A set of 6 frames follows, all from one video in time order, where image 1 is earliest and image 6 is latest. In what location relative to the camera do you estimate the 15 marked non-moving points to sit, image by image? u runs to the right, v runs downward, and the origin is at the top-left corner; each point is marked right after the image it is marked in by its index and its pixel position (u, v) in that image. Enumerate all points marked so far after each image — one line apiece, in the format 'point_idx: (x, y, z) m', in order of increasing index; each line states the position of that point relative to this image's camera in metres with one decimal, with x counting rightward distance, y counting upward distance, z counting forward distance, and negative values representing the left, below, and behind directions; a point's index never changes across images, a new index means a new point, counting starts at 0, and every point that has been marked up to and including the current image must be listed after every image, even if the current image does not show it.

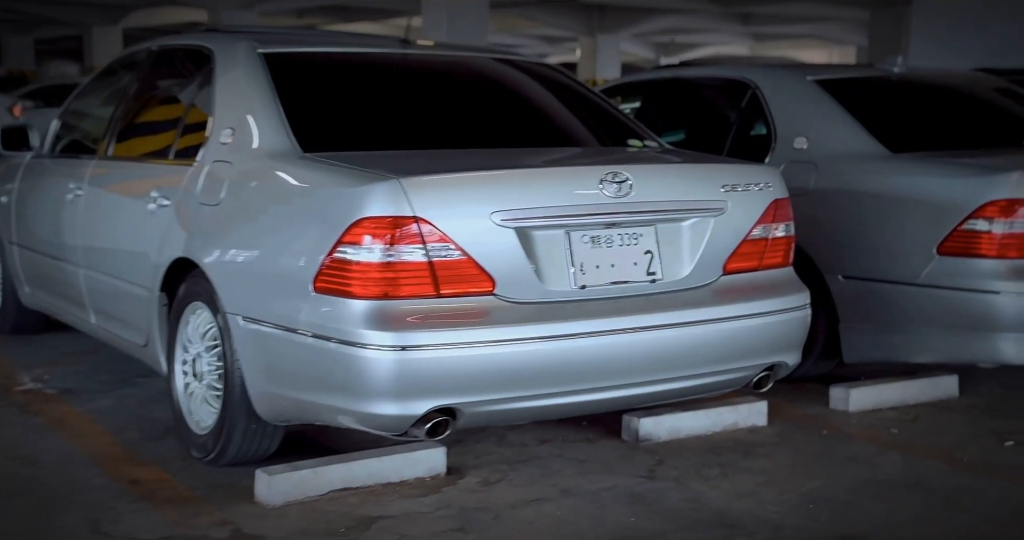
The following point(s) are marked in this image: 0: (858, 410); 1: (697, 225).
0: (+1.4, -0.6, +4.2) m
1: (+0.5, +0.1, +3.1) m
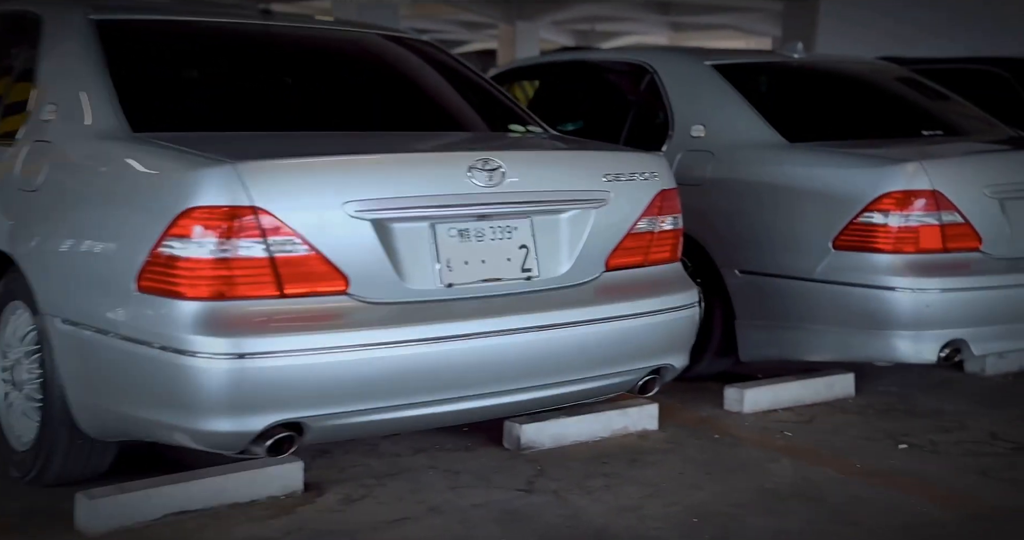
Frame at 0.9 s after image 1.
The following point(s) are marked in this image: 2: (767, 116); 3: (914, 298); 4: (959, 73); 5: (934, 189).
0: (+0.9, -0.5, +4.1) m
1: (+0.2, +0.1, +2.9) m
2: (+1.1, +0.7, +4.6) m
3: (+1.4, -0.1, +3.9) m
4: (+2.9, +1.3, +6.8) m
5: (+1.5, +0.3, +3.9) m
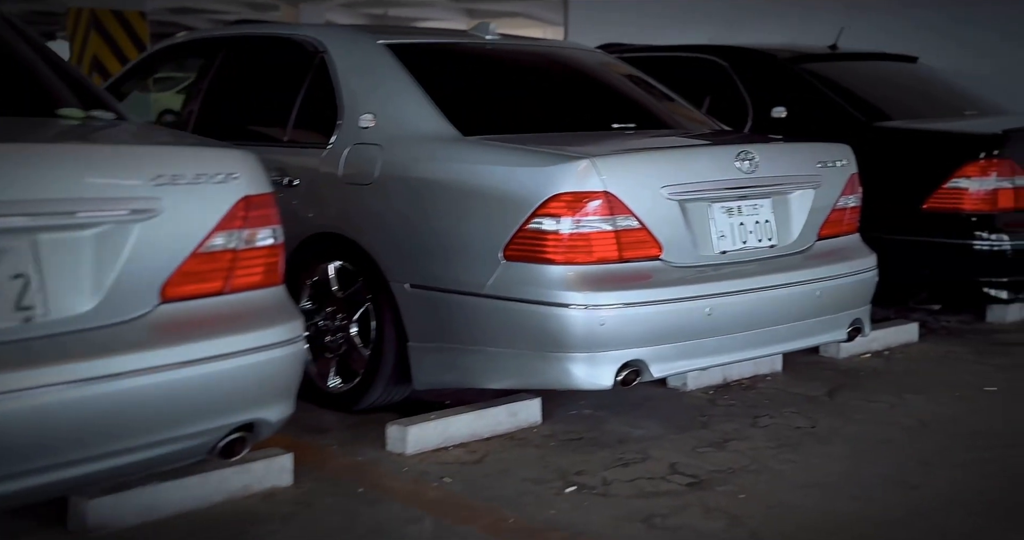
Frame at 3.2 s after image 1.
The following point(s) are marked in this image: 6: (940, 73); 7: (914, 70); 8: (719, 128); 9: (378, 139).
0: (-0.3, -0.6, +3.5) m
1: (-0.8, +0.1, +2.2) m
2: (-0.3, +0.6, +4.0) m
3: (+0.2, -0.1, +3.4) m
4: (+1.1, +1.3, +6.5) m
5: (+0.3, +0.3, +3.4) m
6: (+2.8, +1.3, +6.9) m
7: (+2.5, +1.3, +6.7) m
8: (+0.9, +0.6, +4.8) m
9: (-0.5, +0.5, +3.9) m
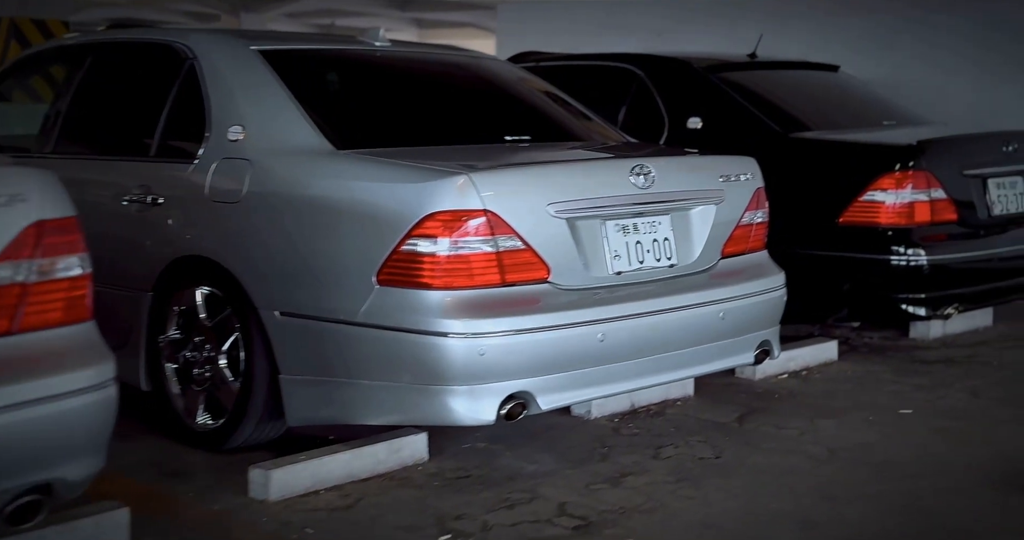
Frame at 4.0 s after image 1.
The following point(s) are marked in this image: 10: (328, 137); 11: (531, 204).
0: (-0.7, -0.7, +3.2) m
1: (-1.1, 0.0, +1.8) m
2: (-0.7, +0.5, +3.7) m
3: (-0.1, -0.2, +3.1) m
4: (+0.5, +1.2, +6.3) m
5: (-0.1, +0.2, +3.2) m
6: (+2.2, +1.2, +6.8) m
7: (+2.0, +1.2, +6.5) m
8: (+0.5, +0.6, +4.6) m
9: (-0.9, +0.4, +3.6) m
10: (-0.6, +0.4, +3.6) m
11: (+0.1, +0.2, +3.2) m
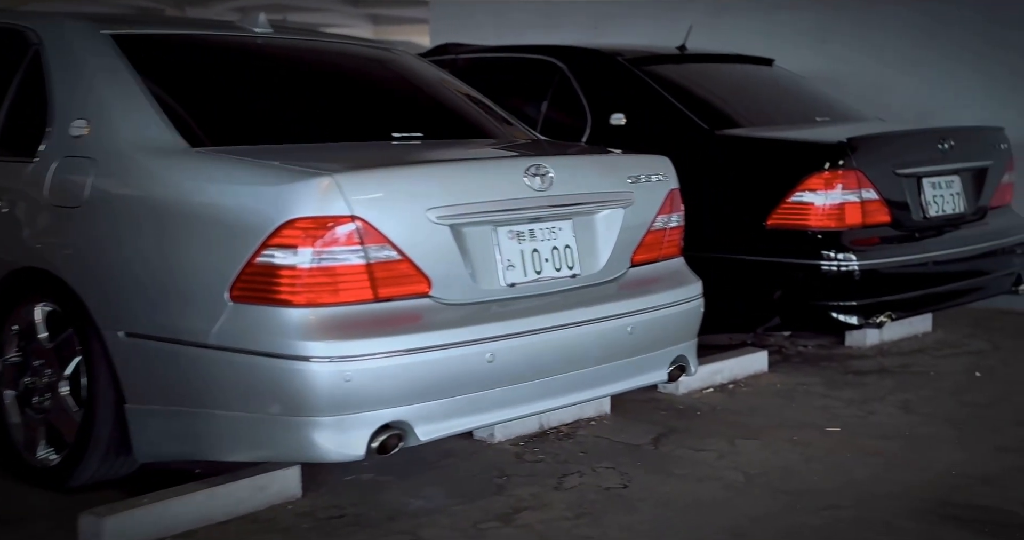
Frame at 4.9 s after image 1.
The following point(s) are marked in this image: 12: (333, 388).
0: (-1.0, -0.7, +2.8) m
1: (-1.4, 0.0, +1.4) m
2: (-1.0, +0.5, +3.3) m
3: (-0.5, -0.3, +2.7) m
4: (+0.1, +1.2, +5.9) m
5: (-0.4, +0.1, +2.8) m
6: (+1.7, +1.2, +6.5) m
7: (+1.5, +1.1, +6.2) m
8: (+0.1, +0.5, +4.2) m
9: (-1.2, +0.4, +3.2) m
10: (-1.0, +0.4, +3.2) m
11: (-0.3, +0.2, +2.9) m
12: (-0.5, -0.3, +2.7) m
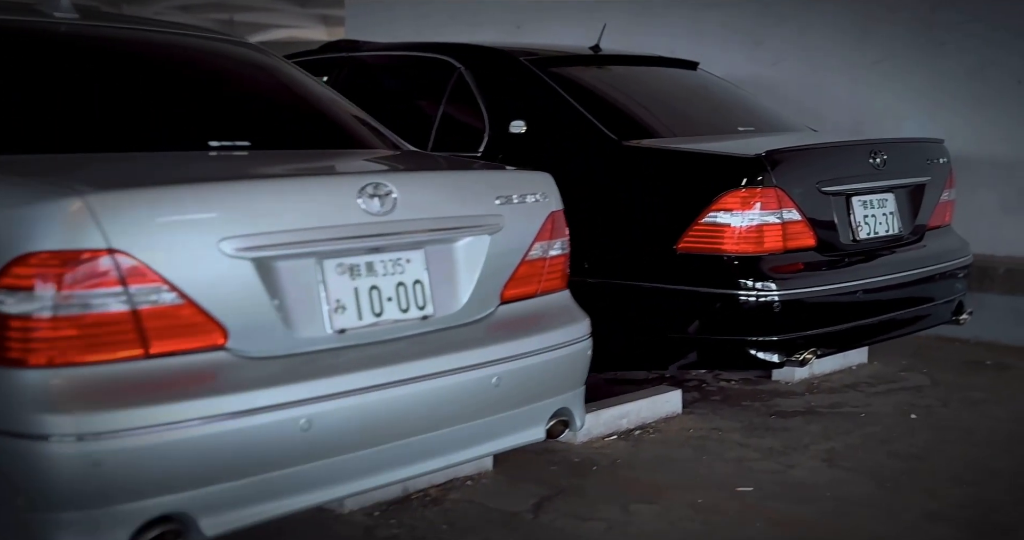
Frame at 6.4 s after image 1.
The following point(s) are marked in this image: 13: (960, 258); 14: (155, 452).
0: (-1.4, -0.8, +2.1) m
1: (-1.8, -0.1, +0.8) m
2: (-1.4, +0.4, +2.7) m
3: (-0.9, -0.4, +2.1) m
4: (-0.5, +1.0, +5.3) m
5: (-0.8, 0.0, +2.2) m
6: (+1.2, +1.0, +5.9) m
7: (+1.0, +1.0, +5.7) m
8: (-0.4, +0.4, +3.6) m
9: (-1.7, +0.3, +2.5) m
10: (-1.4, +0.3, +2.5) m
11: (-0.7, +0.1, +2.3) m
12: (-0.8, -0.4, +2.1) m
13: (+2.0, 0.0, +4.7) m
14: (-0.7, -0.4, +2.2) m
